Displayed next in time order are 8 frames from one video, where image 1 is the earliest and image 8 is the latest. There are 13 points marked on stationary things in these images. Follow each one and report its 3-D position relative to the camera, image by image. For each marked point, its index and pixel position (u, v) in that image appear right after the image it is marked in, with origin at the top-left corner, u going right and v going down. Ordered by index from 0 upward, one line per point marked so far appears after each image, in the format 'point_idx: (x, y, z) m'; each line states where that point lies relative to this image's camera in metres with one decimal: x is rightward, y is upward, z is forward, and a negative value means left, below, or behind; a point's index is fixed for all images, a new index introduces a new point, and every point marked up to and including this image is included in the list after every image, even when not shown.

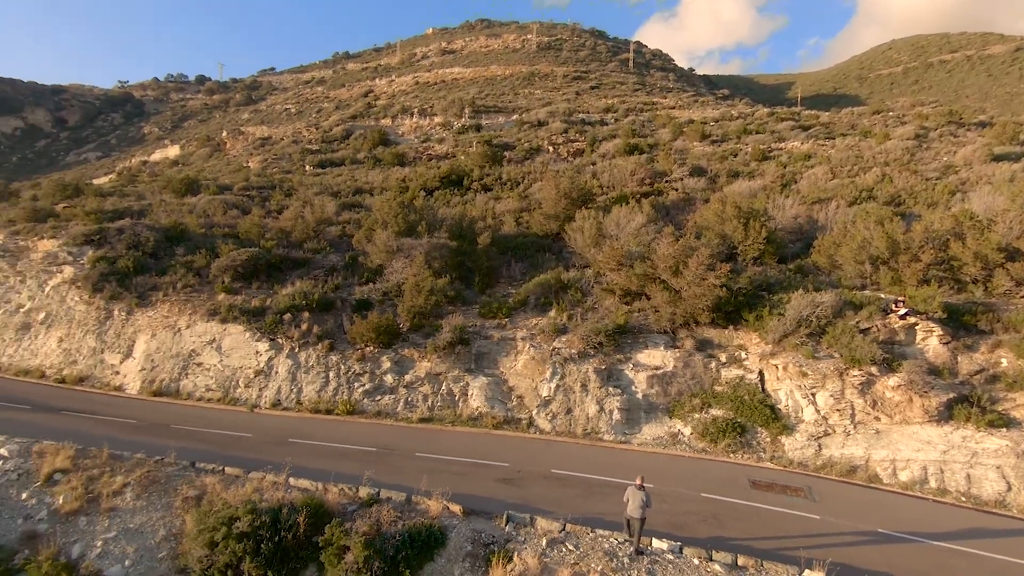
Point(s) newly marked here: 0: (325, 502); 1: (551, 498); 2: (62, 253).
0: (-2.0, -2.3, +6.0) m
1: (+0.5, -2.5, +6.6) m
2: (-10.1, +0.8, +12.4) m
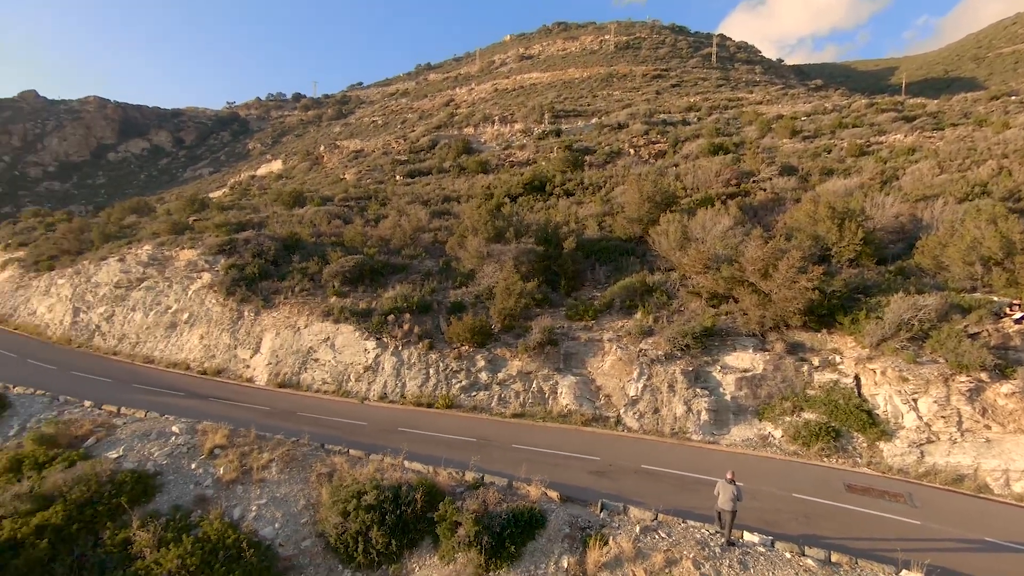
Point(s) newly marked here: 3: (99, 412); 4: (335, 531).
0: (-0.9, -2.4, +6.7) m
1: (+1.6, -2.6, +6.9) m
2: (-8.0, +0.7, +14.2) m
3: (-6.2, -1.9, +8.3) m
4: (-2.0, -2.7, +6.2) m
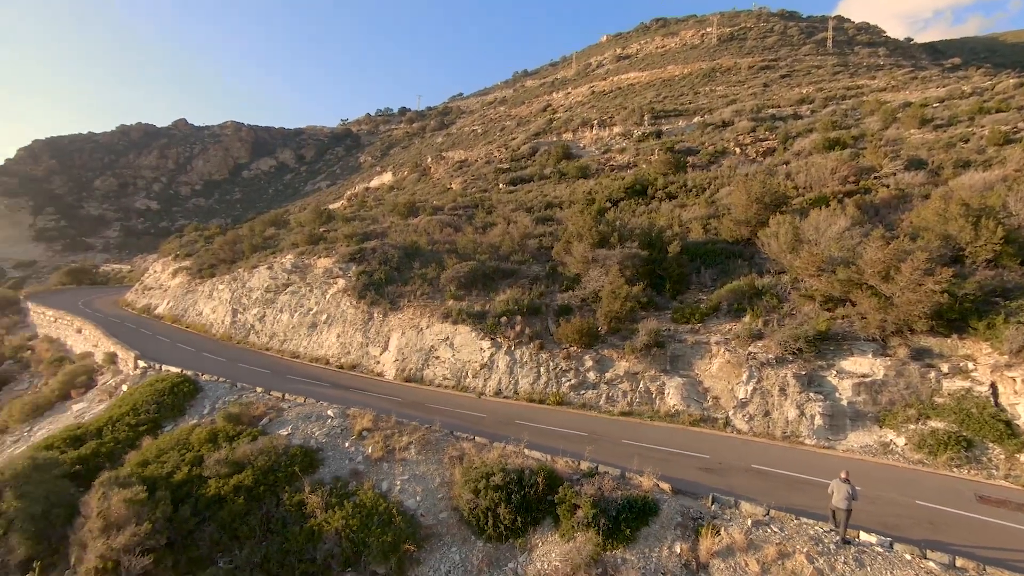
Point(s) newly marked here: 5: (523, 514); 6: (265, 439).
0: (+0.6, -2.4, +7.3) m
1: (+3.1, -2.6, +7.1) m
2: (-5.1, +0.6, +16.0) m
3: (-4.4, -1.9, +9.9) m
4: (-0.6, -2.8, +7.0) m
5: (+0.1, -2.8, +6.8) m
6: (-3.8, -2.3, +8.4) m
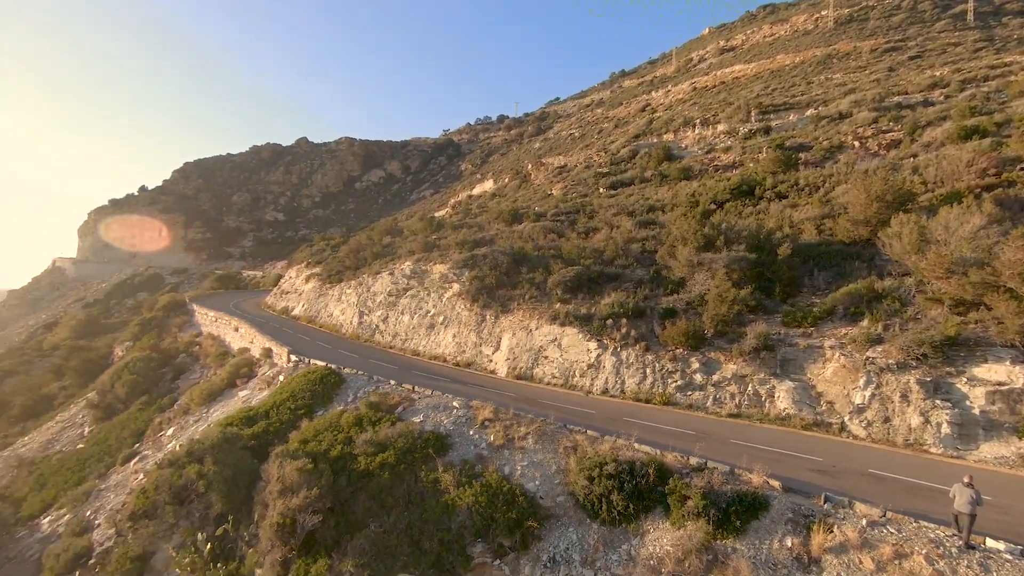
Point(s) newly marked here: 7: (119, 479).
0: (+2.2, -2.5, +7.8) m
1: (+4.7, -2.7, +7.2) m
2: (-1.9, +0.5, +17.3) m
3: (-2.3, -2.0, +11.2) m
4: (+1.0, -2.9, +7.7) m
5: (+1.6, -2.9, +7.4) m
6: (-1.9, -2.4, +9.6) m
7: (-9.7, -4.7, +13.6) m
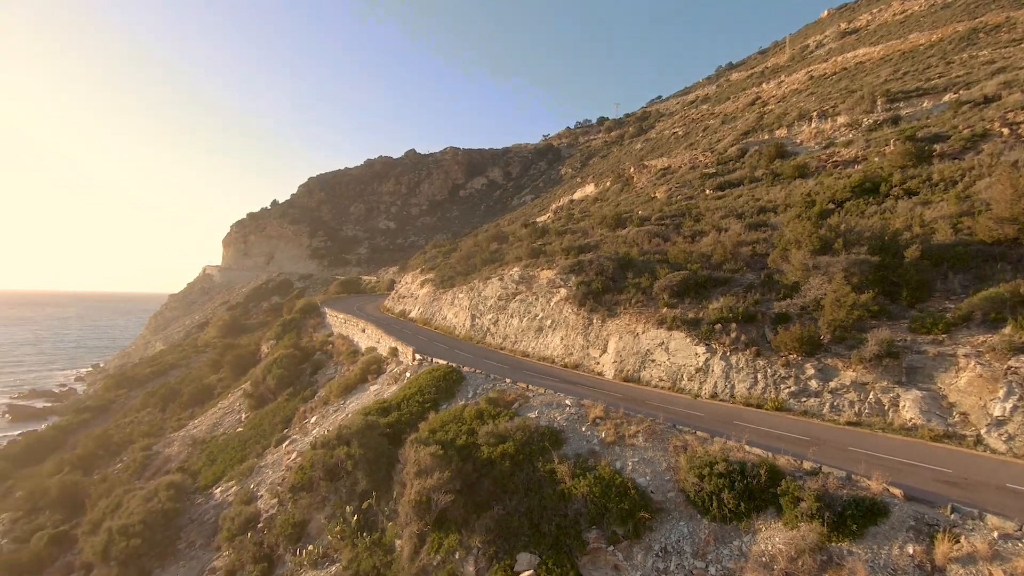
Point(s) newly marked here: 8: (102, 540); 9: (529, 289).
0: (+3.8, -2.6, +7.9) m
1: (+6.2, -2.7, +6.9) m
2: (+1.5, +0.3, +18.1) m
3: (+0.1, -2.2, +12.1) m
4: (+2.7, -2.9, +8.1) m
5: (+3.2, -3.0, +7.6) m
6: (+0.1, -2.5, +10.4) m
7: (-6.8, -4.9, +15.8) m
8: (-11.2, -6.9, +15.1) m
9: (+0.6, 0.0, +19.0) m
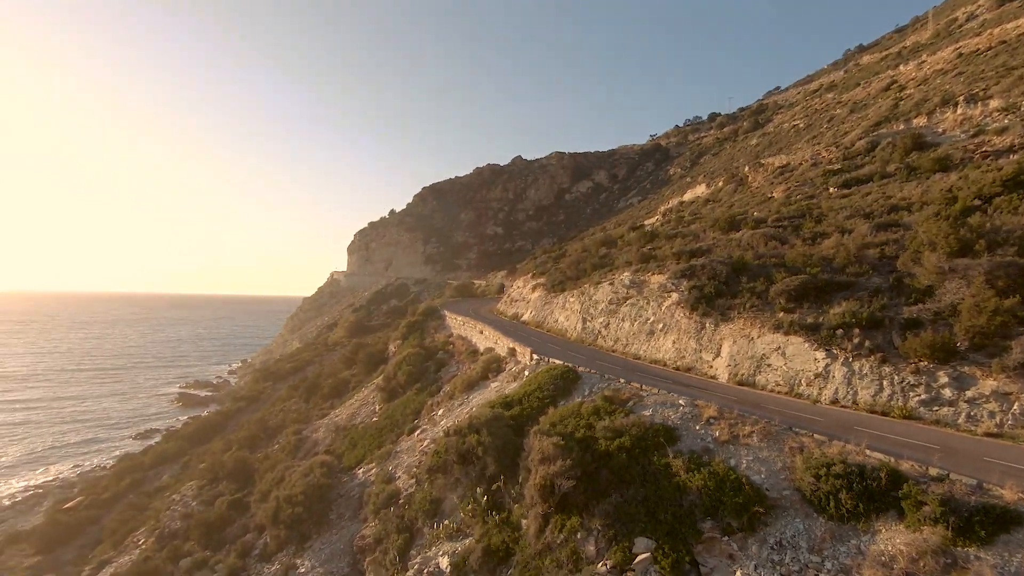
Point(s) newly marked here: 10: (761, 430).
0: (+5.6, -2.7, +8.0) m
1: (+7.7, -2.8, +6.5) m
2: (+5.3, +0.2, +18.4) m
3: (+2.7, -2.3, +12.7) m
4: (+4.5, -3.0, +8.3) m
5: (+5.0, -3.0, +7.8) m
6: (+2.5, -2.6, +11.1) m
7: (-3.3, -5.0, +17.7) m
8: (-7.8, -7.1, +17.8) m
9: (+4.5, -0.2, +19.5) m
10: (+4.4, -2.5, +9.8) m
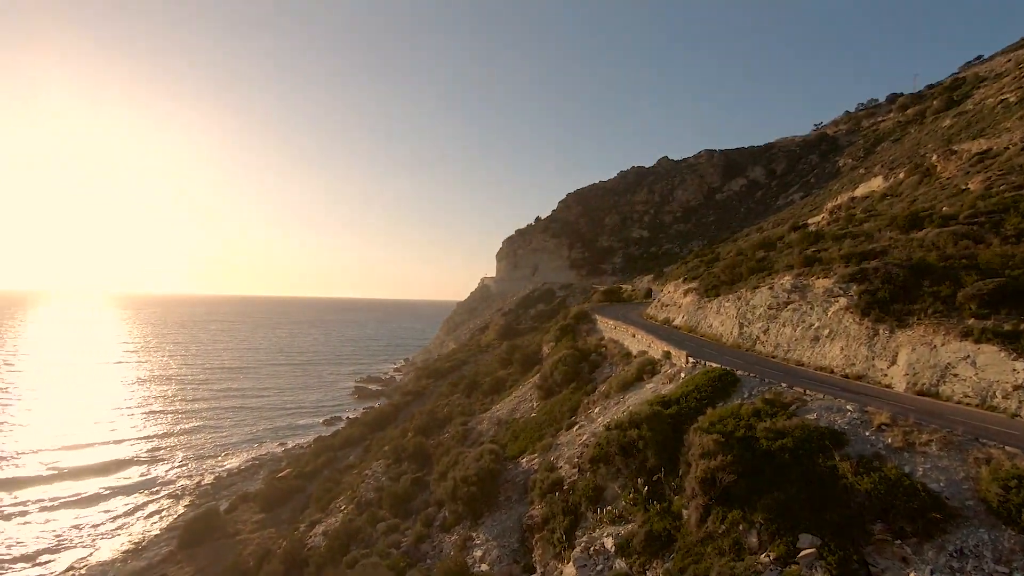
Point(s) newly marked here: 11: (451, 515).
0: (+8.1, -2.7, +7.4) m
1: (+9.8, -2.8, +5.5) m
2: (+10.4, 0.0, +17.6) m
3: (+6.5, -2.4, +12.8) m
4: (+7.1, -3.1, +8.0) m
5: (+7.5, -3.1, +7.4) m
6: (+5.9, -2.7, +11.3) m
7: (+1.9, -5.2, +19.1) m
8: (-2.3, -7.3, +20.3) m
9: (+10.0, -0.4, +18.9) m
10: (+7.4, -2.6, +9.5) m
11: (-2.1, -7.9, +19.1) m
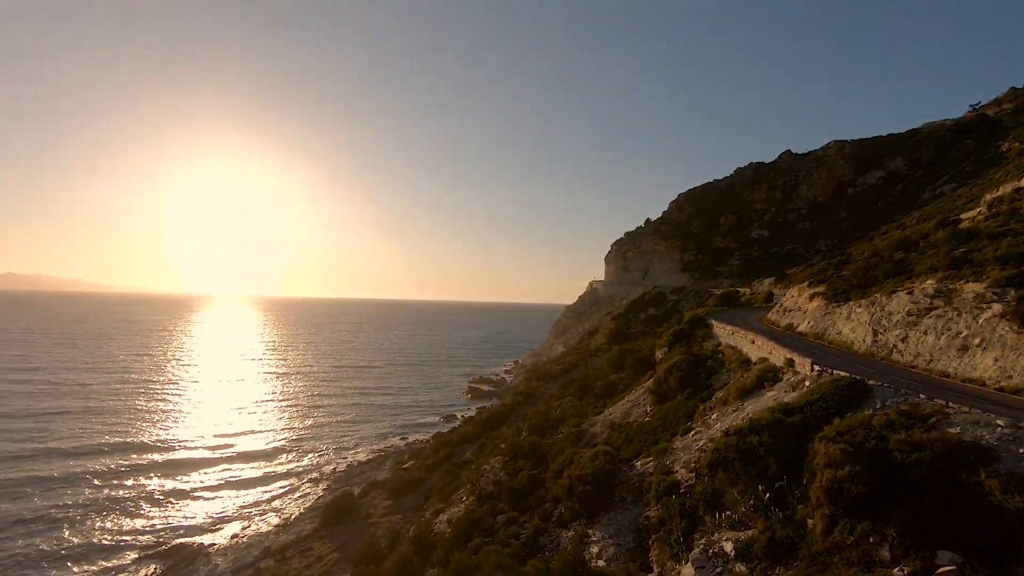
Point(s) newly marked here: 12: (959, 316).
0: (+9.8, -2.8, +6.5) m
1: (+11.0, -2.9, +4.3) m
2: (+14.0, -0.1, +16.1) m
3: (+9.3, -2.5, +12.1) m
4: (+8.9, -3.2, +7.3) m
5: (+9.1, -3.2, +6.6) m
6: (+8.3, -2.8, +10.7) m
7: (+6.0, -5.4, +19.2) m
8: (+2.1, -7.5, +21.2) m
9: (+13.8, -0.5, +17.4) m
10: (+9.5, -2.7, +8.7) m
11: (+2.0, -8.1, +19.9) m
12: (+13.5, -0.9, +16.6) m
